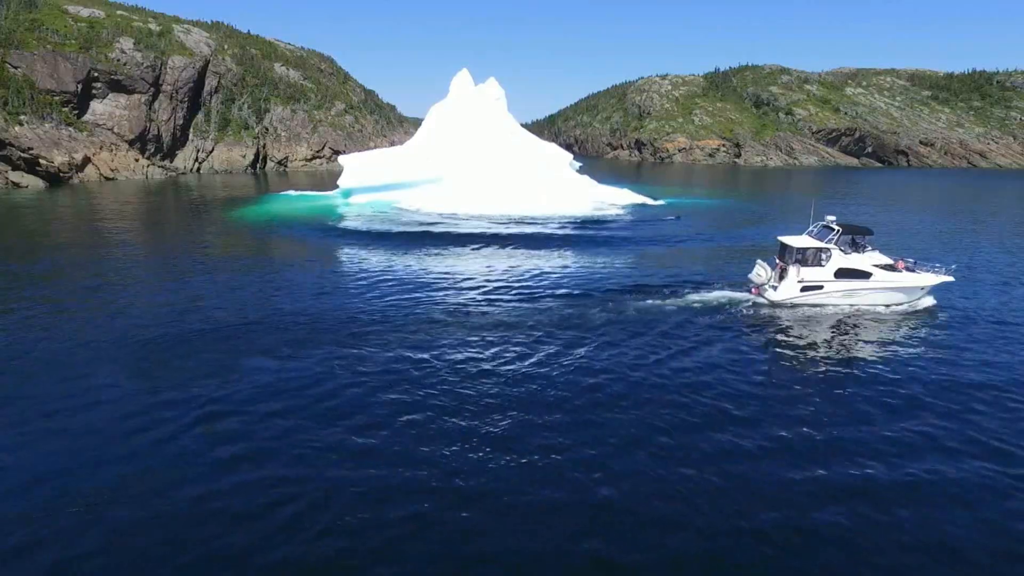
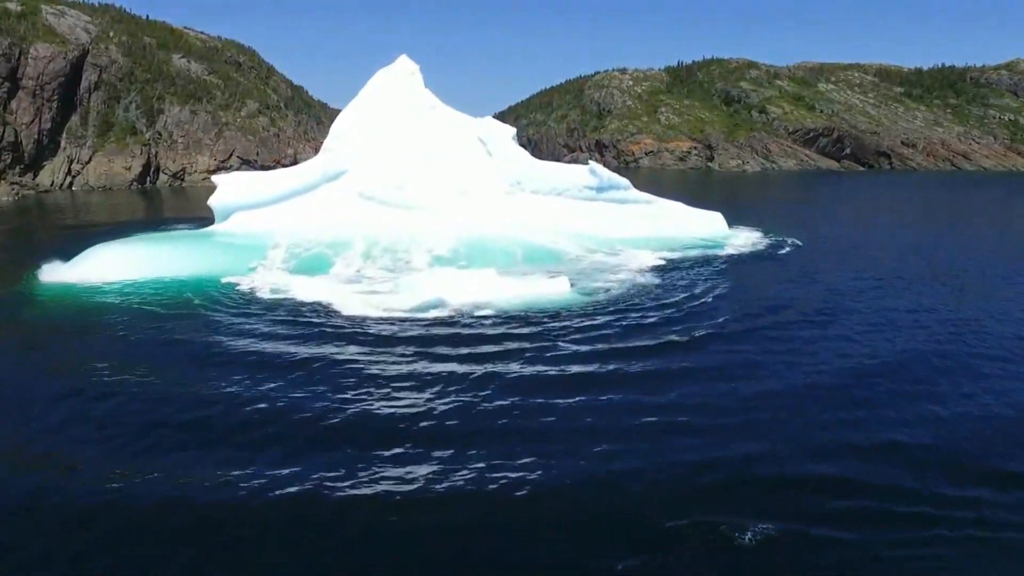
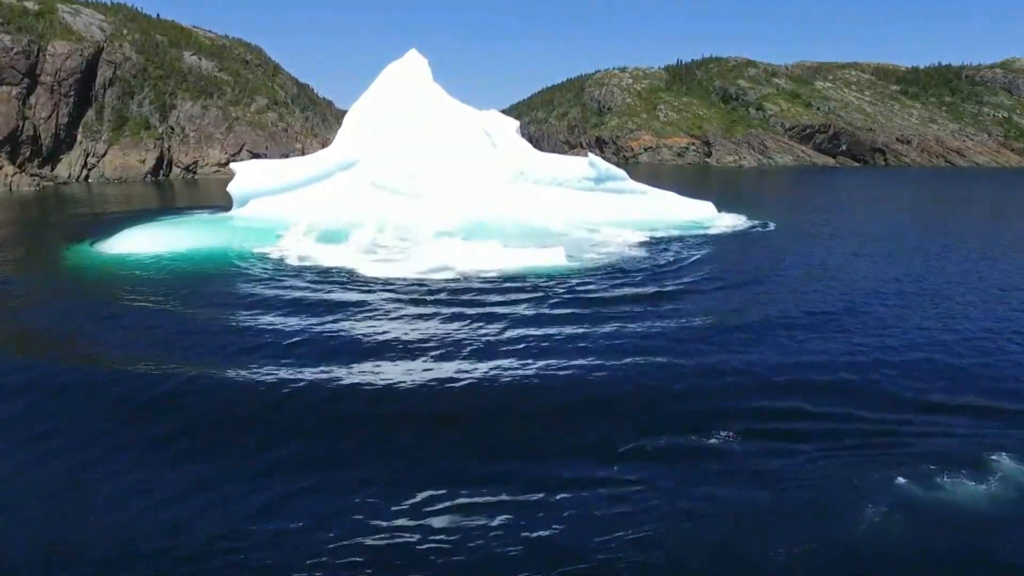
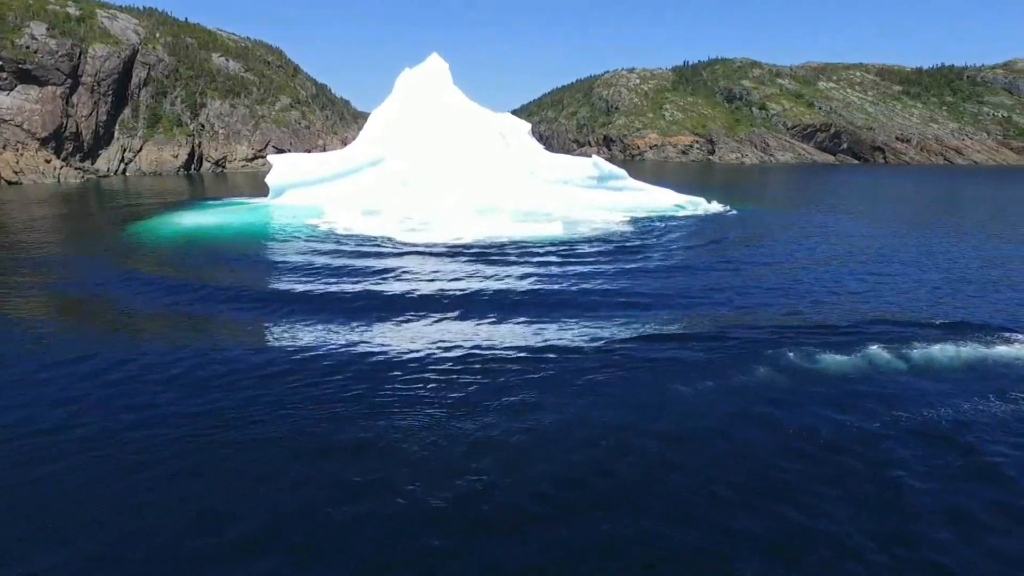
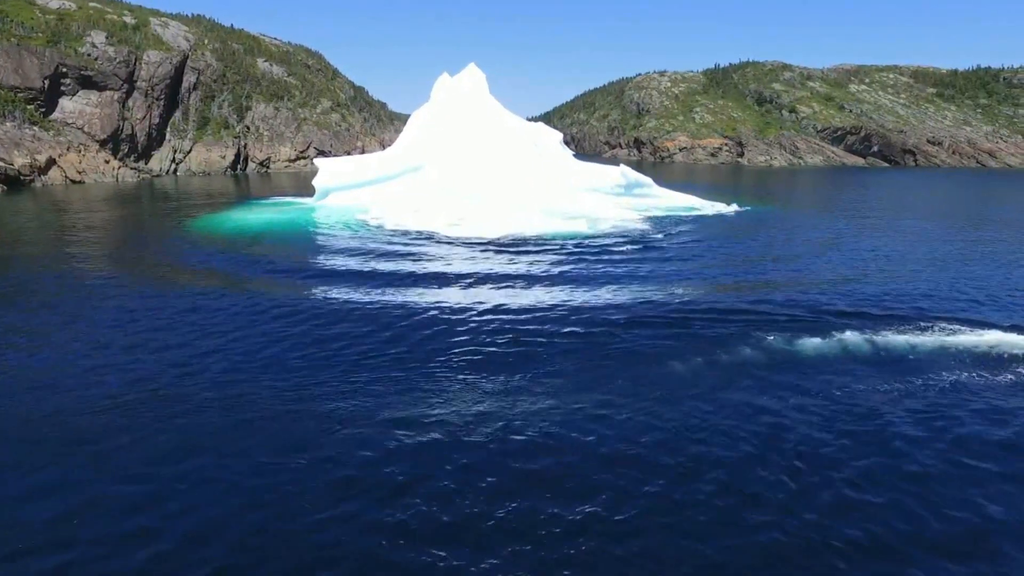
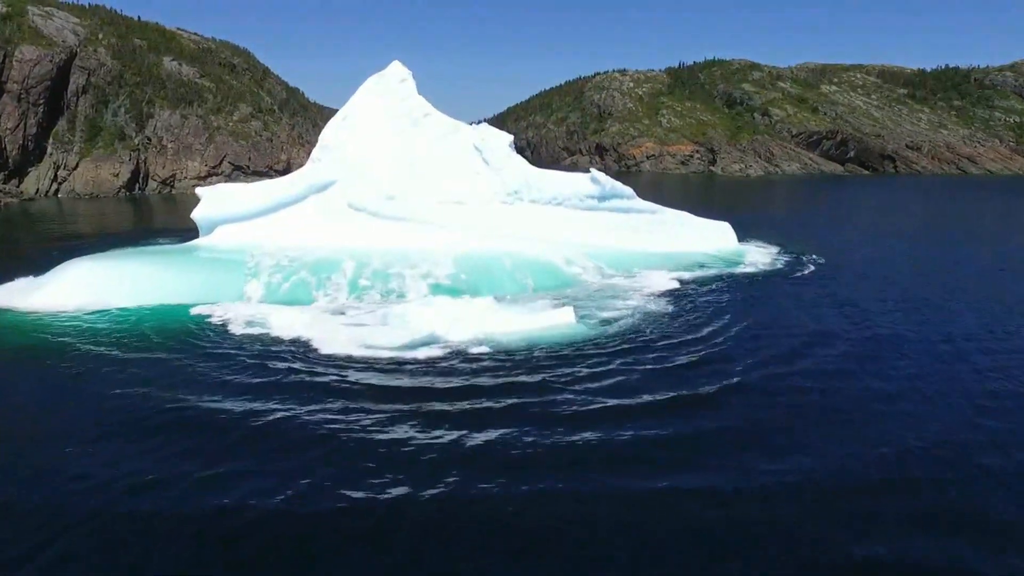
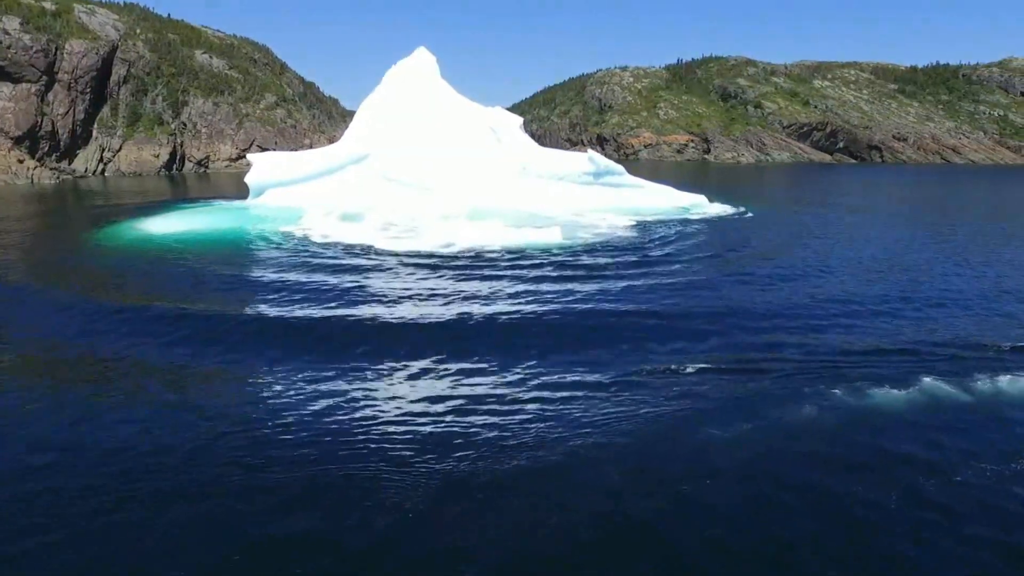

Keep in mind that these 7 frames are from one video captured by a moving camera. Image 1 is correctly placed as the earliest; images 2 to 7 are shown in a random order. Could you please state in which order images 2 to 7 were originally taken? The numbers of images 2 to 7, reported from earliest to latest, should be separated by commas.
5, 4, 7, 3, 2, 6
